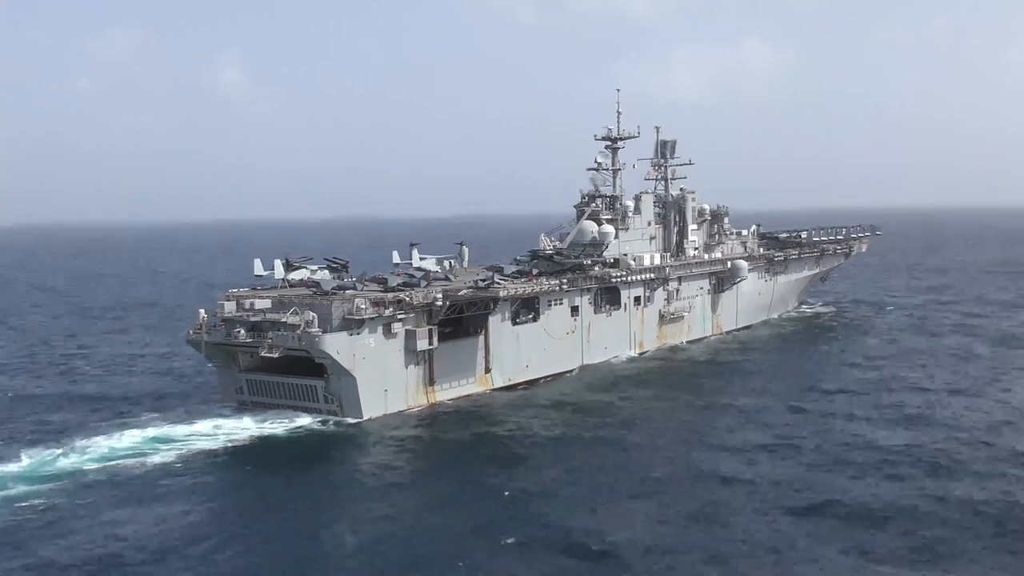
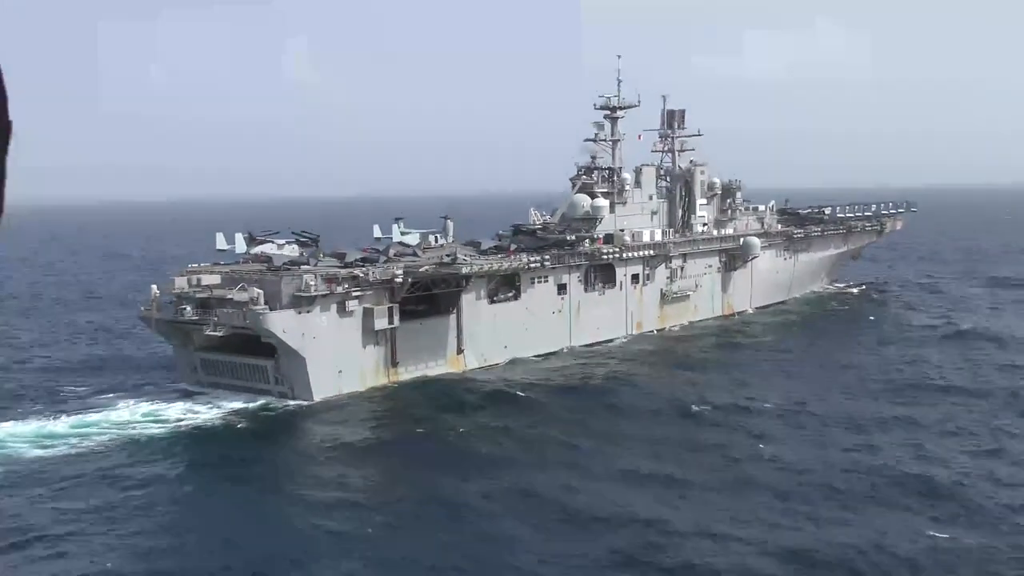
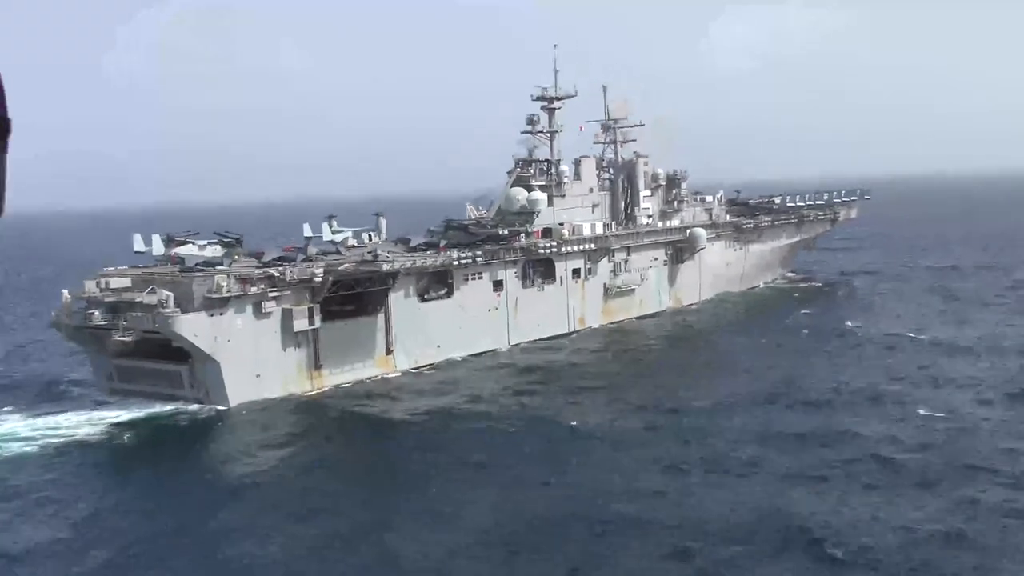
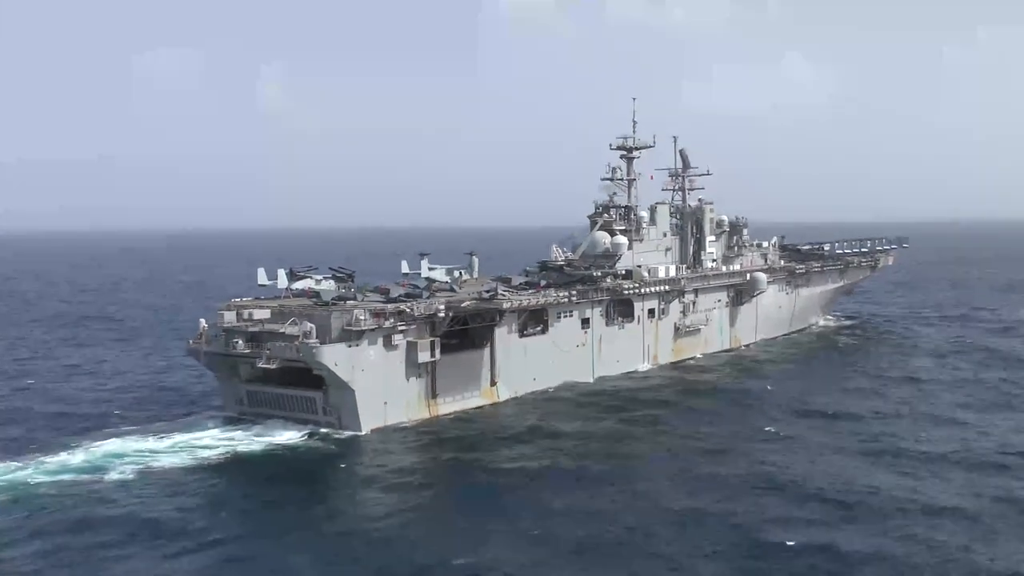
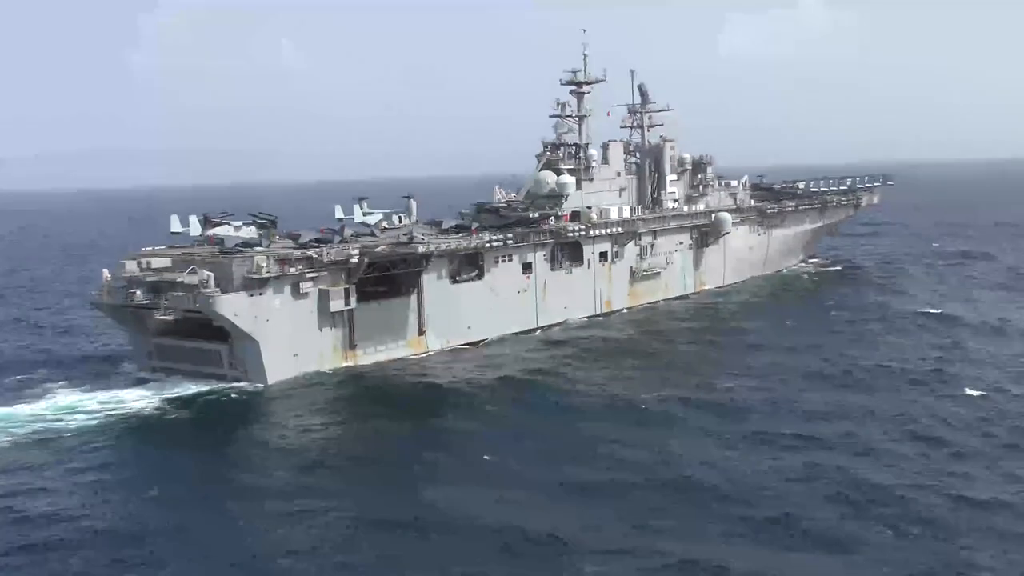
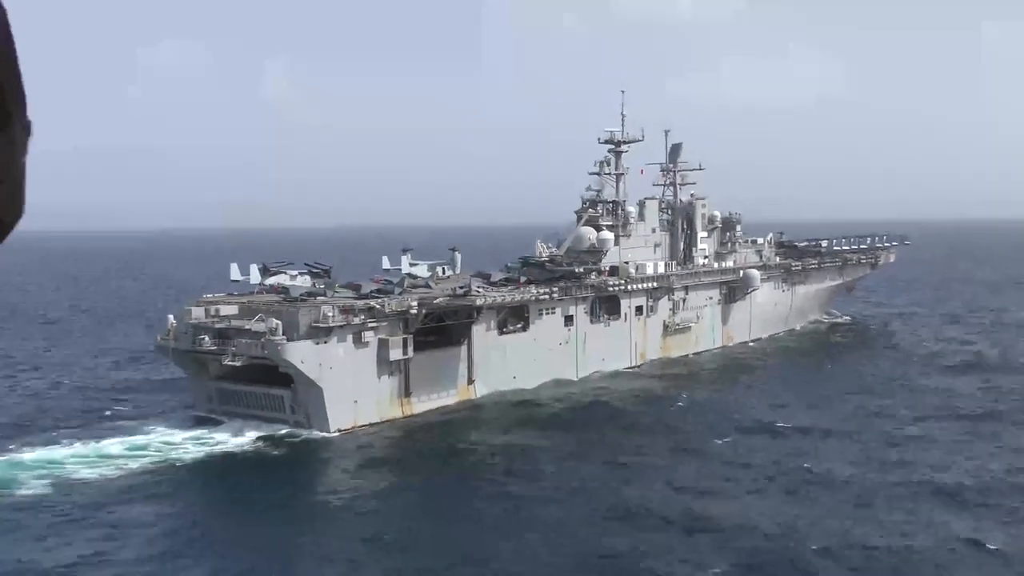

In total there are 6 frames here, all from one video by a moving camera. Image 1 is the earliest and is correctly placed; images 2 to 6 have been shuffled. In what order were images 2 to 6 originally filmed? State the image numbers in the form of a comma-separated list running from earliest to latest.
4, 6, 2, 5, 3
